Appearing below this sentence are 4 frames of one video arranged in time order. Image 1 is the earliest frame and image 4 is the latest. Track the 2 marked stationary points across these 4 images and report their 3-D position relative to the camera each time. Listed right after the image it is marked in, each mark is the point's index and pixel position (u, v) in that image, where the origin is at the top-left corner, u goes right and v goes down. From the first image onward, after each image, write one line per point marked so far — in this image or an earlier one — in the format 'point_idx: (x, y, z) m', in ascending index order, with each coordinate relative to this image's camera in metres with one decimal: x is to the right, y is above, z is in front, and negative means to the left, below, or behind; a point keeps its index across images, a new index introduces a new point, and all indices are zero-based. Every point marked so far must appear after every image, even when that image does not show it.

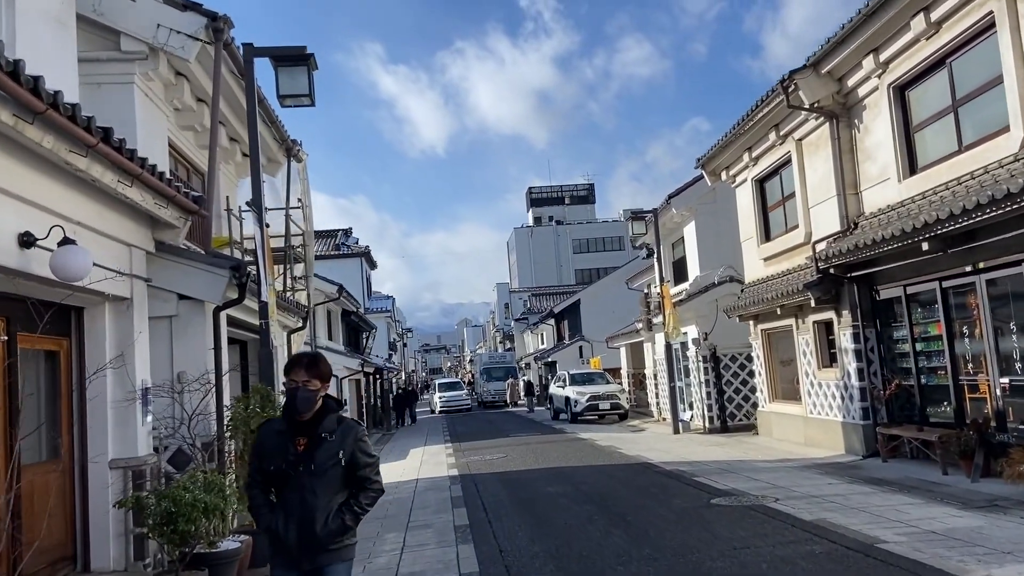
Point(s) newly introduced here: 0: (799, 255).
0: (+4.8, +0.5, +13.1) m
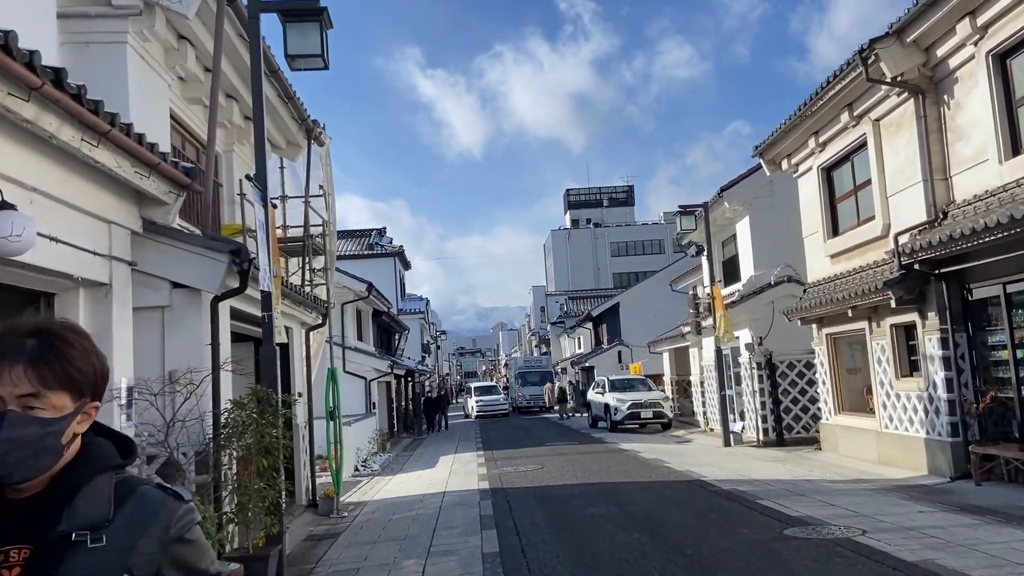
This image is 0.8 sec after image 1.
0: (+5.4, +0.6, +11.7) m
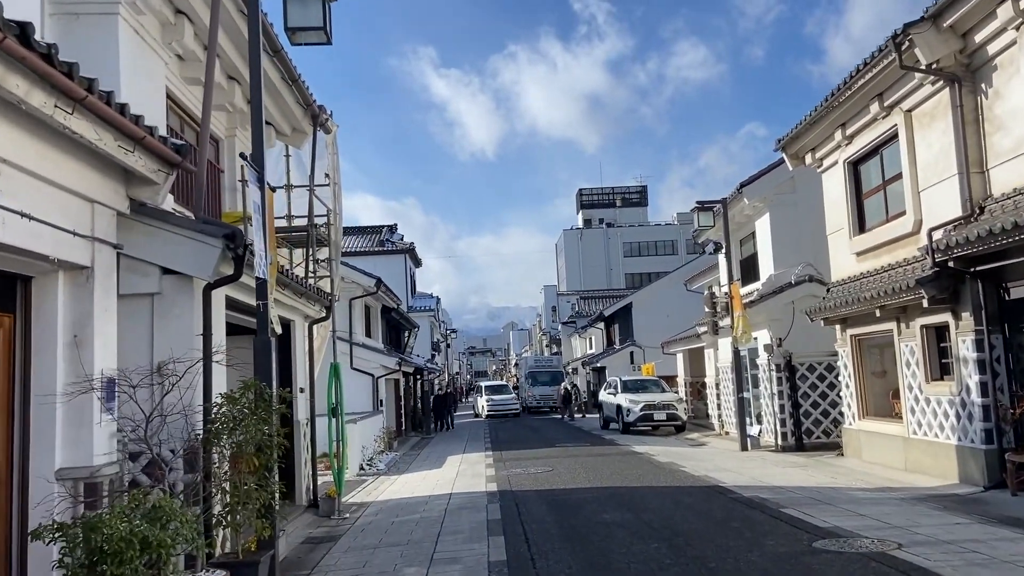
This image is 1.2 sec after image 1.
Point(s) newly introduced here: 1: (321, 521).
0: (+5.6, +0.6, +11.2) m
1: (-2.4, -3.0, +9.9) m
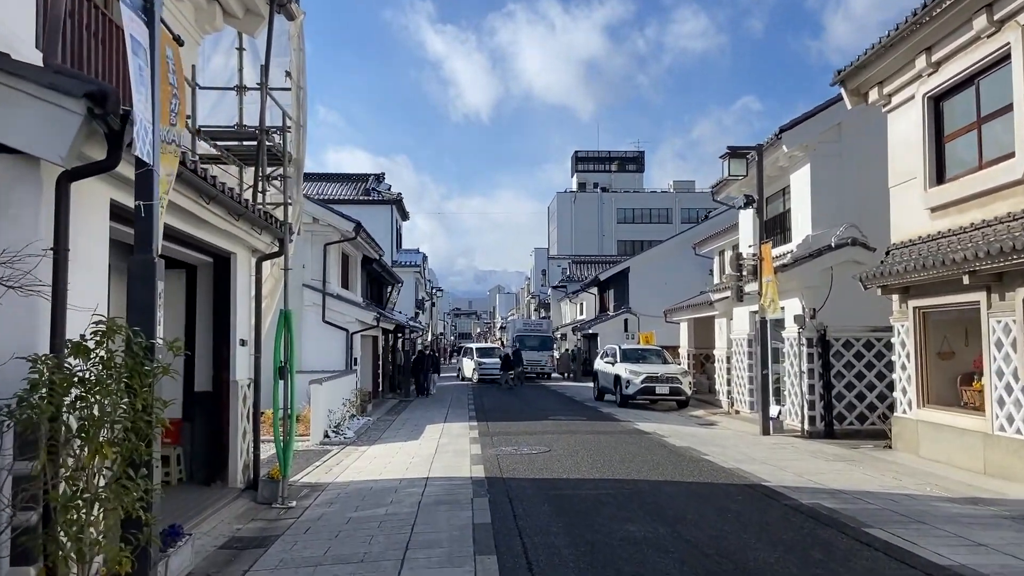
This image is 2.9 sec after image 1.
0: (+5.6, +1.0, +9.0) m
1: (-2.5, -2.2, +7.7) m
